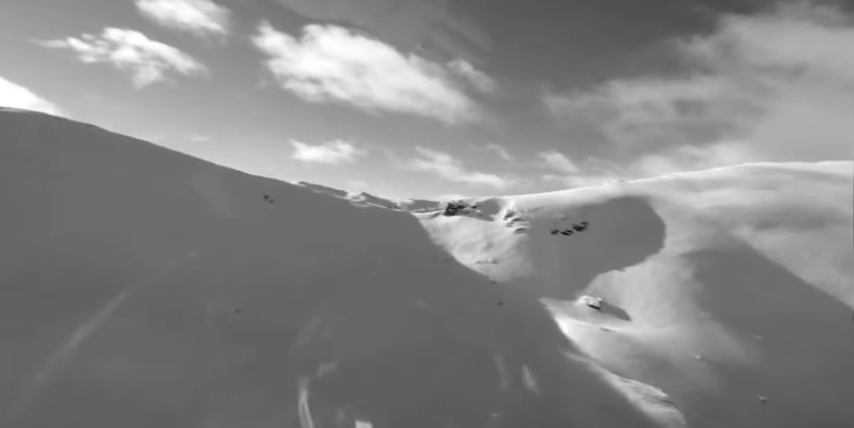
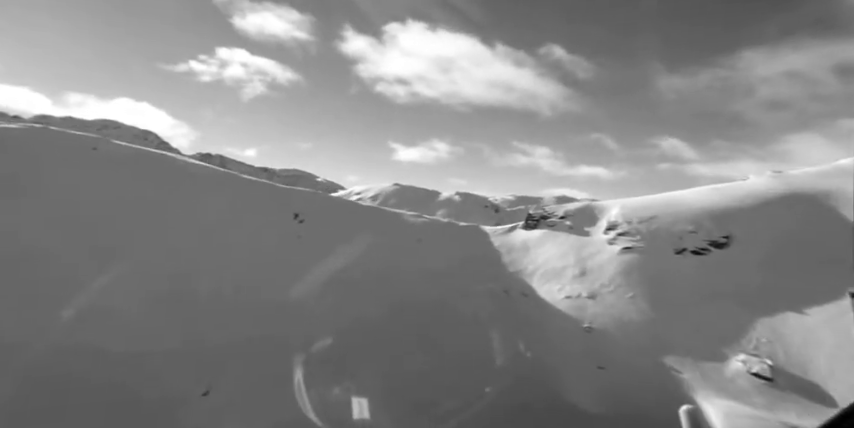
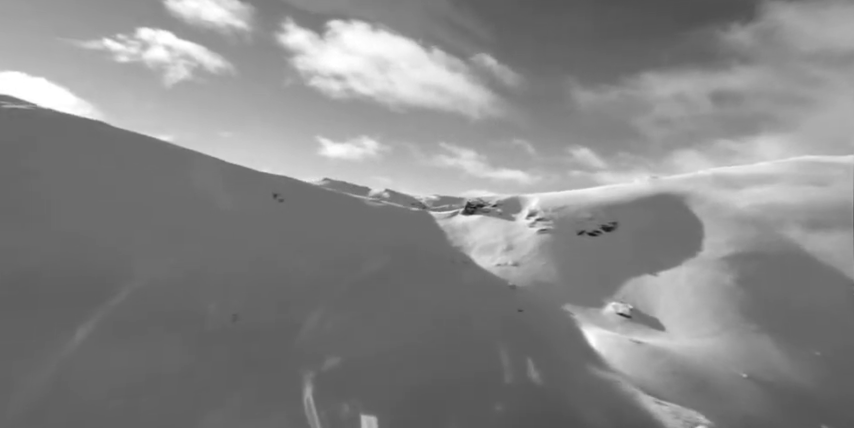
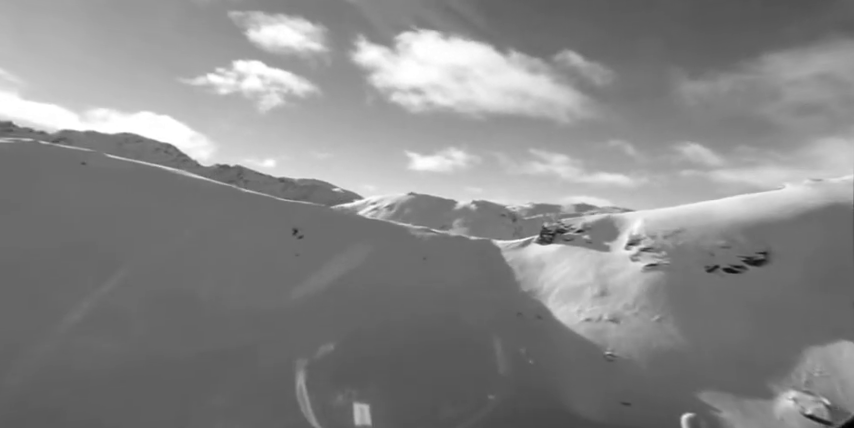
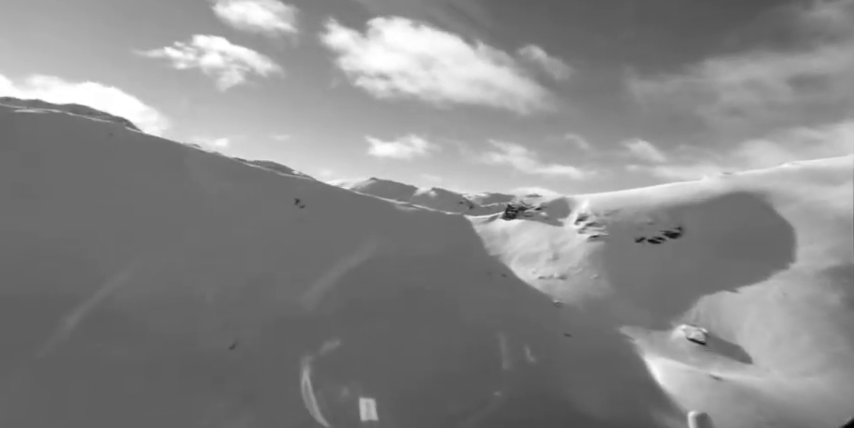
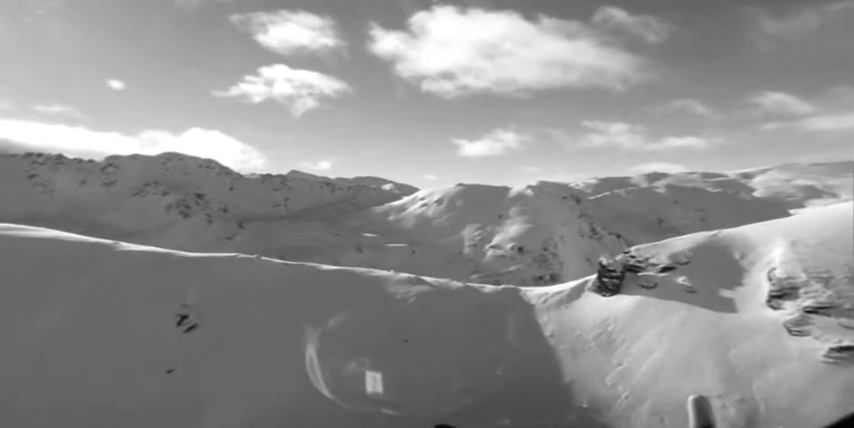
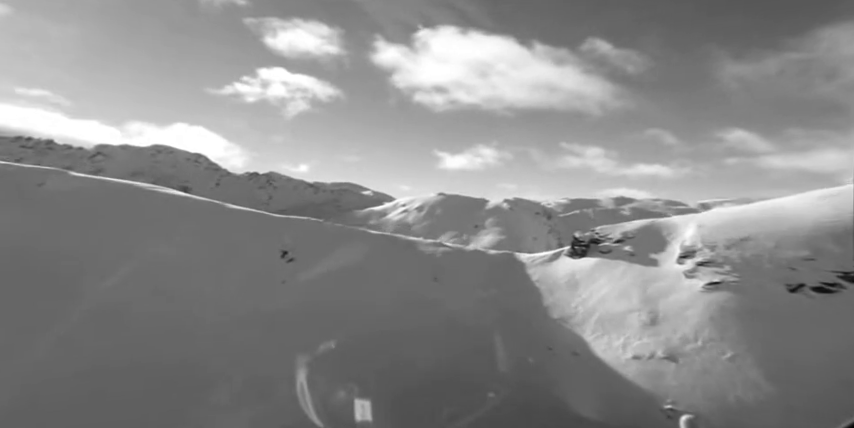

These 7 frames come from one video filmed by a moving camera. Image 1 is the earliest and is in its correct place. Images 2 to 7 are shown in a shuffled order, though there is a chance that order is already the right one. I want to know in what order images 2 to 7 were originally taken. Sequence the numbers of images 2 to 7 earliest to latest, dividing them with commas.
3, 5, 2, 4, 7, 6
